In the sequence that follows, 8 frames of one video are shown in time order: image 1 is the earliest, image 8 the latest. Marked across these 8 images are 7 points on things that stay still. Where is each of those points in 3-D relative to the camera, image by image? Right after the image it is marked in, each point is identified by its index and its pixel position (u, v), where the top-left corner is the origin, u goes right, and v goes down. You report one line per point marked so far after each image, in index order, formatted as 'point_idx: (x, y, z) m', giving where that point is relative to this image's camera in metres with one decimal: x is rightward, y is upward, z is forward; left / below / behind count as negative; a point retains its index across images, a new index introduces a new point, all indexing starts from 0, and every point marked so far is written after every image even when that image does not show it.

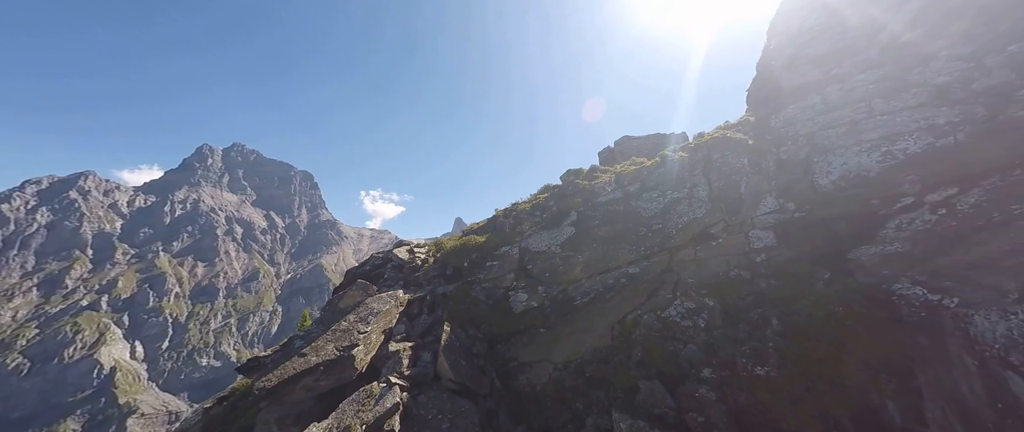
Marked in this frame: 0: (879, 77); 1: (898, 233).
0: (+19.0, +7.0, +17.9) m
1: (+15.6, -0.6, +14.2) m
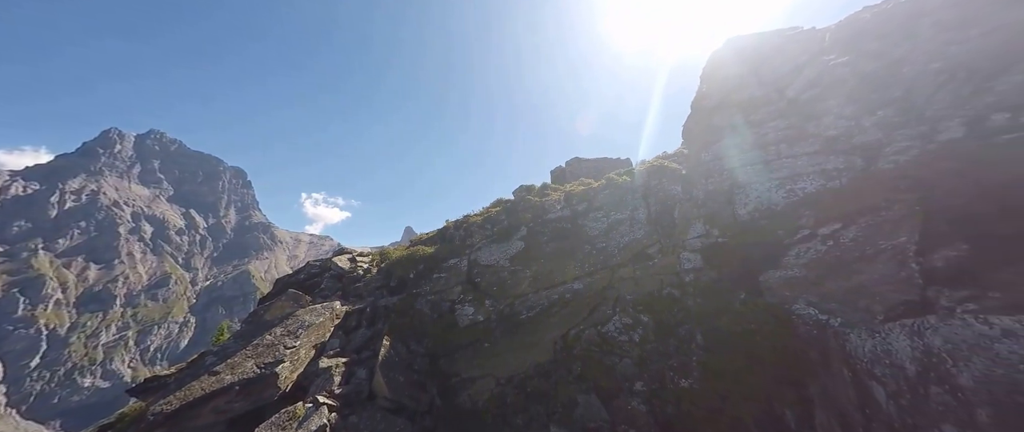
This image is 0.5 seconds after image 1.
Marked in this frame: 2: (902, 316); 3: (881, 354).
0: (+16.4, +5.3, +20.8) m
1: (+13.3, -1.9, +16.3) m
2: (+14.1, -3.6, +13.0) m
3: (+13.4, -4.8, +13.1) m
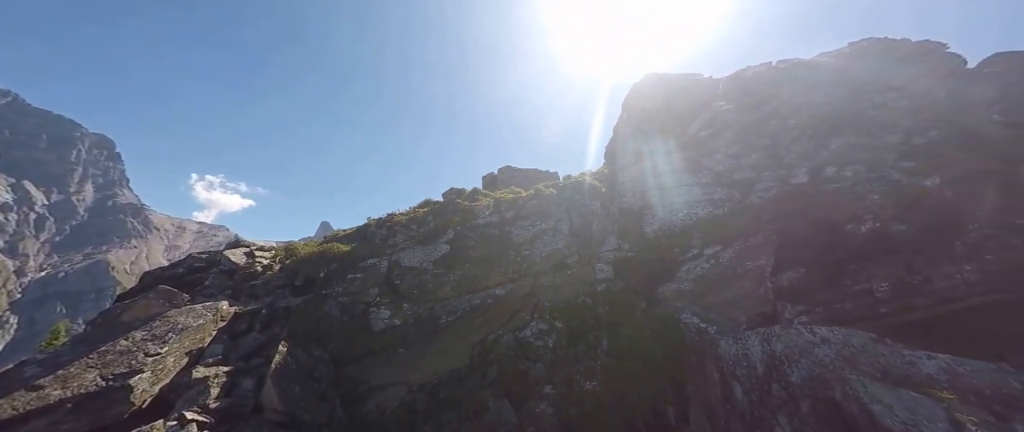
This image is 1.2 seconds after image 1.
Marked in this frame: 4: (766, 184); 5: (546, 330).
0: (+12.0, +3.9, +23.8) m
1: (+9.3, -3.0, +18.7) m
2: (+10.7, -4.7, +15.6) m
3: (+9.9, -5.9, +15.5) m
4: (+14.4, +1.7, +20.4) m
5: (+1.9, -6.1, +18.9) m
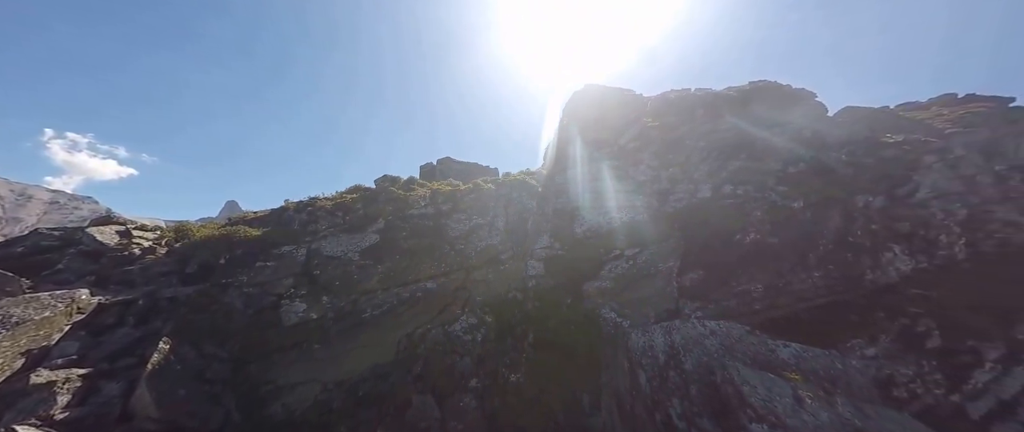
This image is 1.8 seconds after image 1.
0: (+7.8, +3.6, +25.8) m
1: (+5.6, -3.2, +20.4) m
2: (+7.5, -5.1, +17.5) m
3: (+6.5, -6.2, +17.3) m
4: (+10.7, +1.2, +22.9) m
5: (-1.9, -5.9, +19.3) m
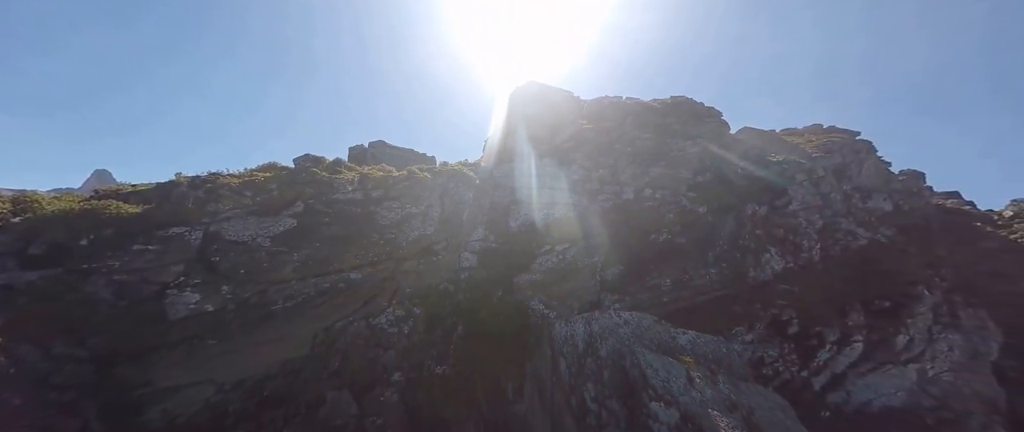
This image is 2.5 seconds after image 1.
0: (+3.2, +4.0, +26.7) m
1: (+1.7, -2.9, +21.1) m
2: (+3.9, -4.9, +18.6) m
3: (+2.9, -6.0, +18.2) m
4: (+6.4, +1.3, +24.4) m
5: (-5.7, -5.3, +18.7) m
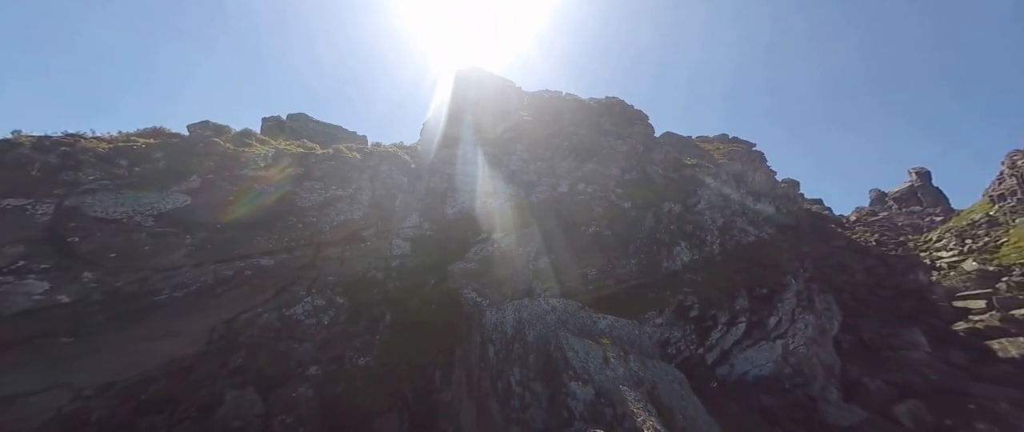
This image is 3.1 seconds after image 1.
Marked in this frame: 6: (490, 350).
0: (-1.4, +4.8, +26.5) m
1: (-2.3, -2.3, +20.8) m
2: (+0.2, -4.4, +18.9) m
3: (-0.6, -5.5, +18.4) m
4: (+2.0, +1.9, +24.8) m
5: (-9.2, -4.4, +17.3) m
6: (-1.0, -6.5, +17.6) m
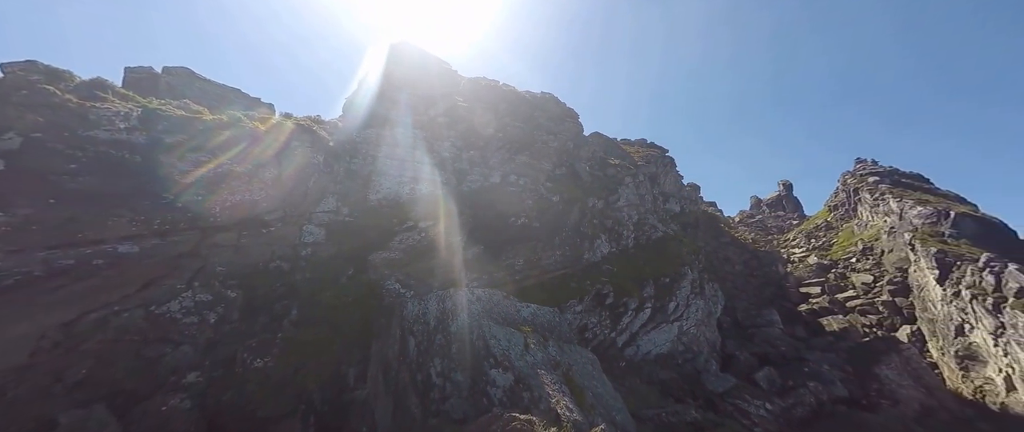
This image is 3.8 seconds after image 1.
0: (-6.2, +5.5, +24.6) m
1: (-6.2, -1.6, +19.1) m
2: (-3.5, -4.0, +17.7) m
3: (-4.3, -5.0, +17.1) m
4: (-2.6, +2.5, +23.7) m
5: (-12.5, -3.6, +14.3) m
6: (-4.6, -6.0, +16.3) m
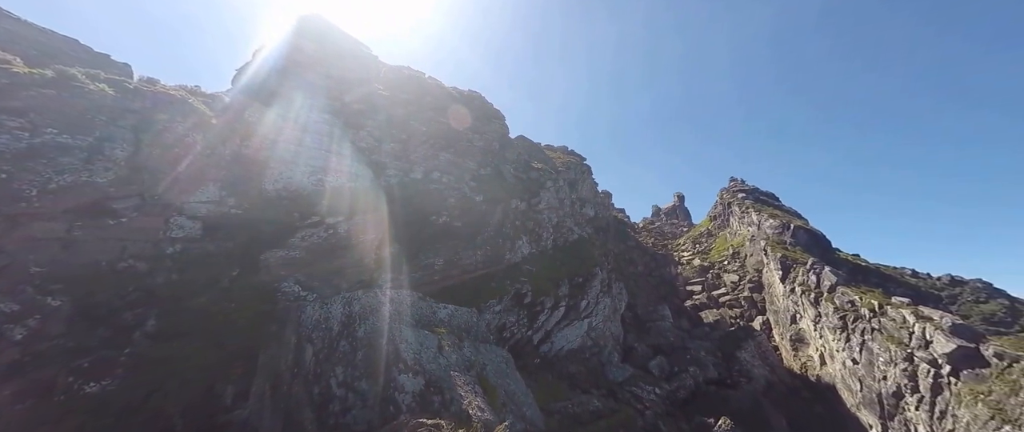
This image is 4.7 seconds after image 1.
0: (-11.3, +5.8, +22.1) m
1: (-10.5, -1.4, +16.7) m
2: (-7.6, -3.8, +15.9) m
3: (-8.3, -4.9, +15.1) m
4: (-7.8, +2.6, +22.0) m
5: (-15.6, -3.1, +10.7) m
6: (-8.5, -5.9, +14.3) m
